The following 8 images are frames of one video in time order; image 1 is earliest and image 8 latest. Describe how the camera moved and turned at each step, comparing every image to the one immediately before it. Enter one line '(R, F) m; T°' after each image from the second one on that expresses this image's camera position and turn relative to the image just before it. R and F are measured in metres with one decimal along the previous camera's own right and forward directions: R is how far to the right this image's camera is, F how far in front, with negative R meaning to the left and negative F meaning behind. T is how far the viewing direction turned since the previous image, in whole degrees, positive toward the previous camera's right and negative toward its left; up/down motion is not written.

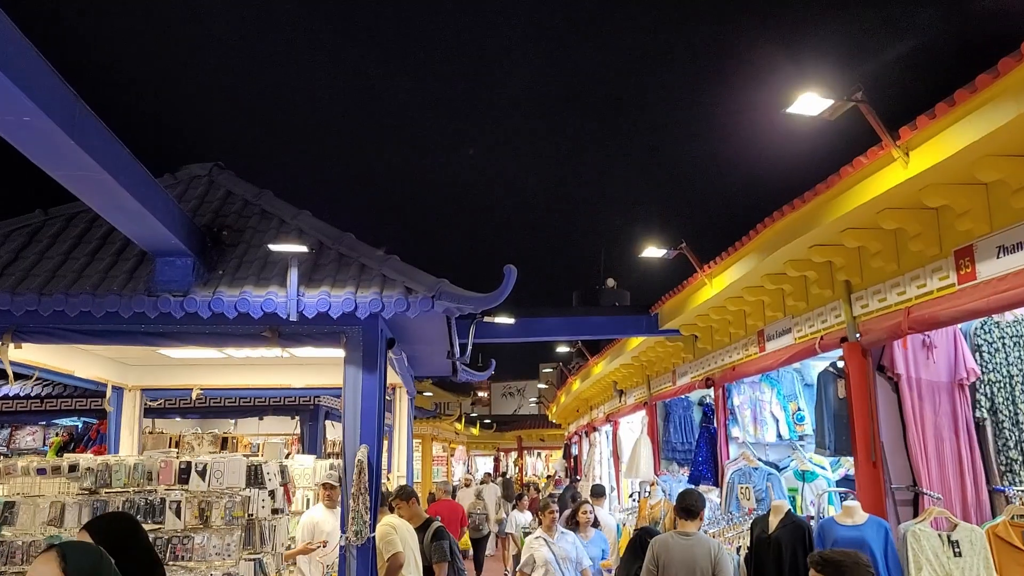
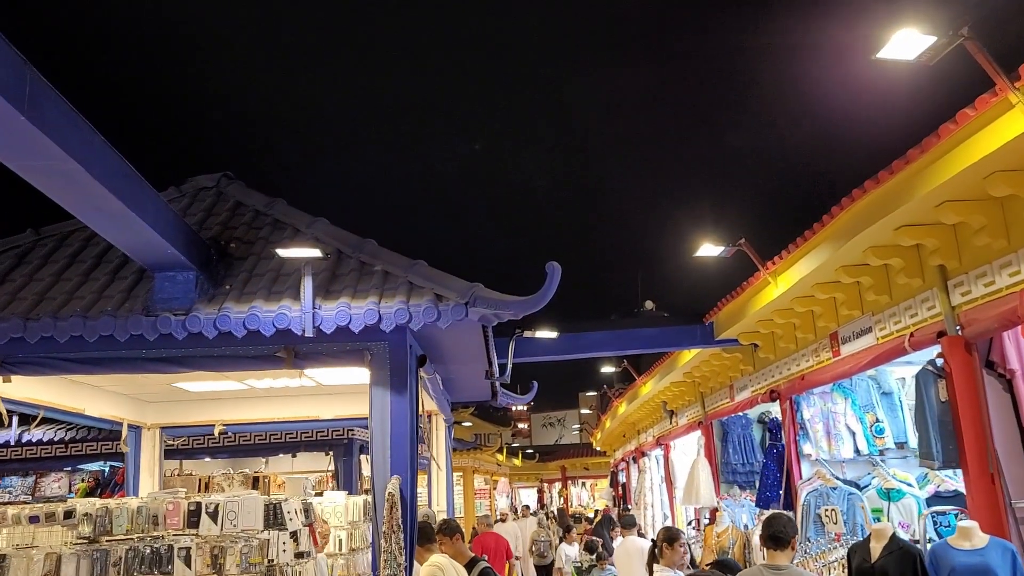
(0.0, +0.6) m; -2°
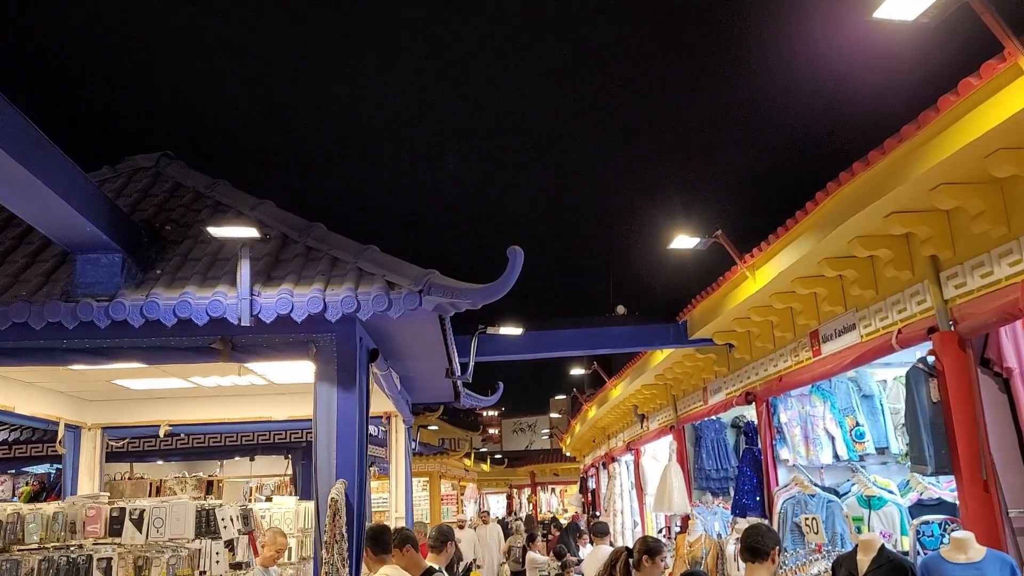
(+0.1, +0.4) m; +2°
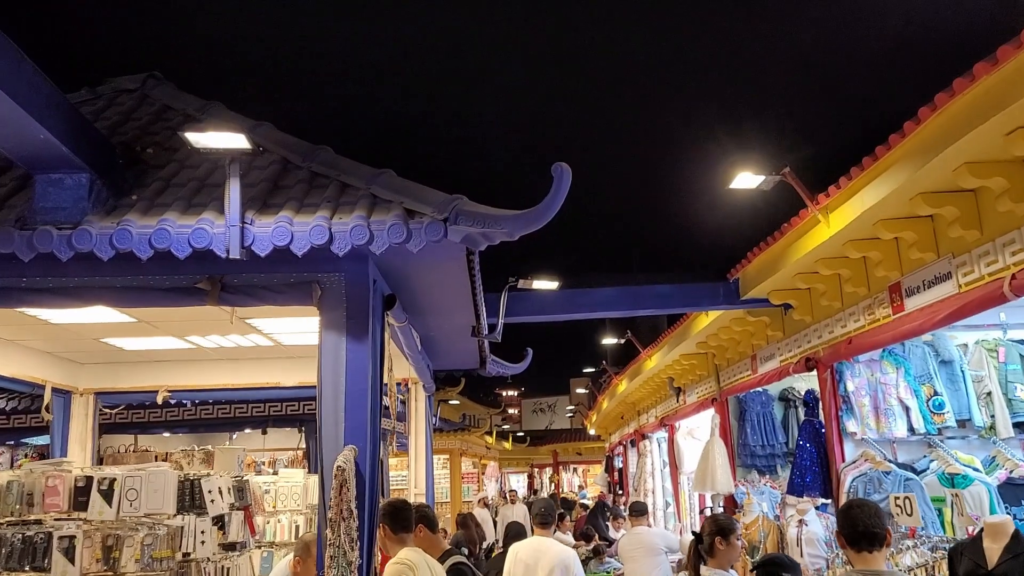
(-0.1, +0.7) m; -1°
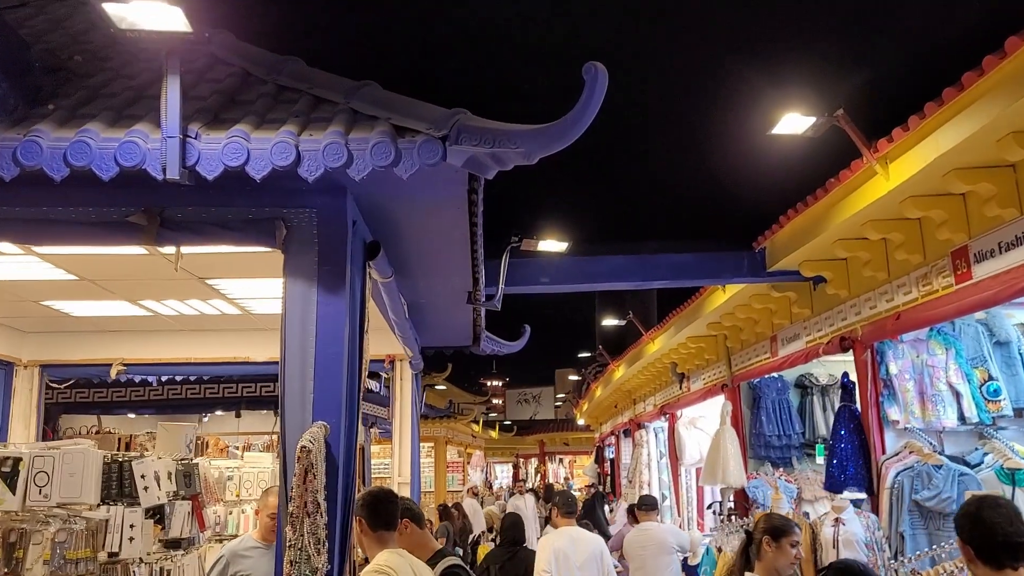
(-0.1, +0.7) m; +1°
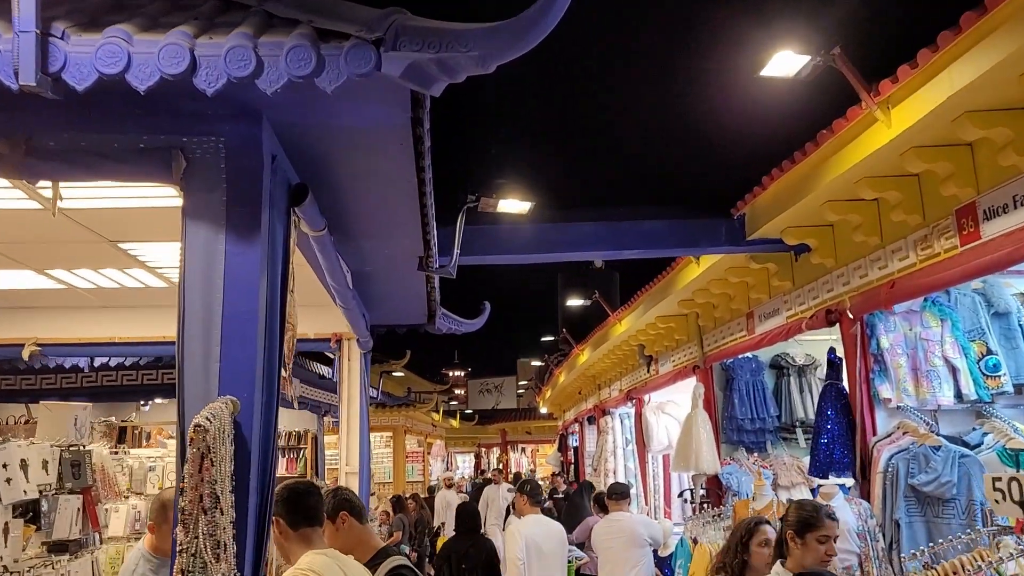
(0.0, +0.5) m; +2°
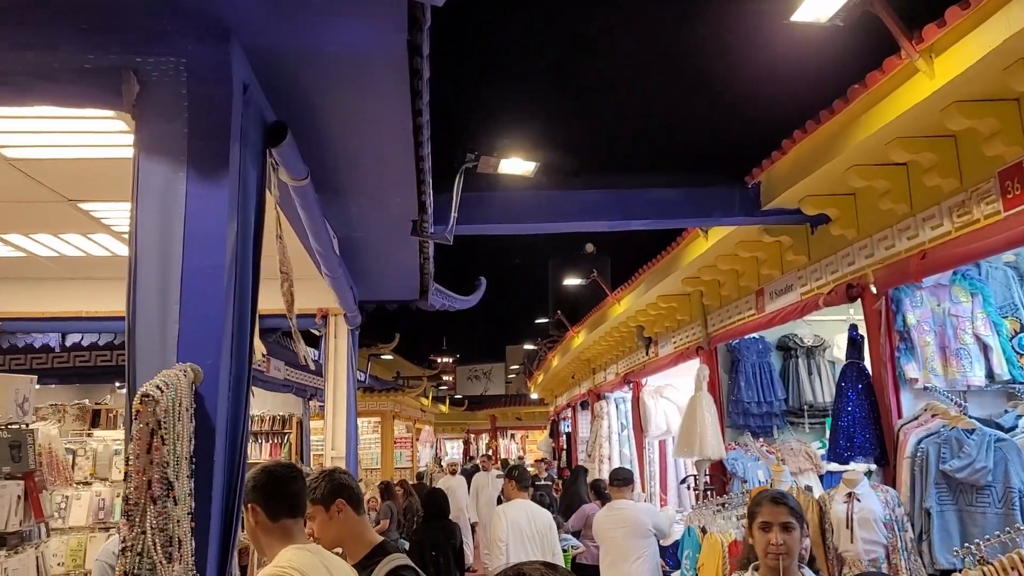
(0.0, +0.3) m; +1°
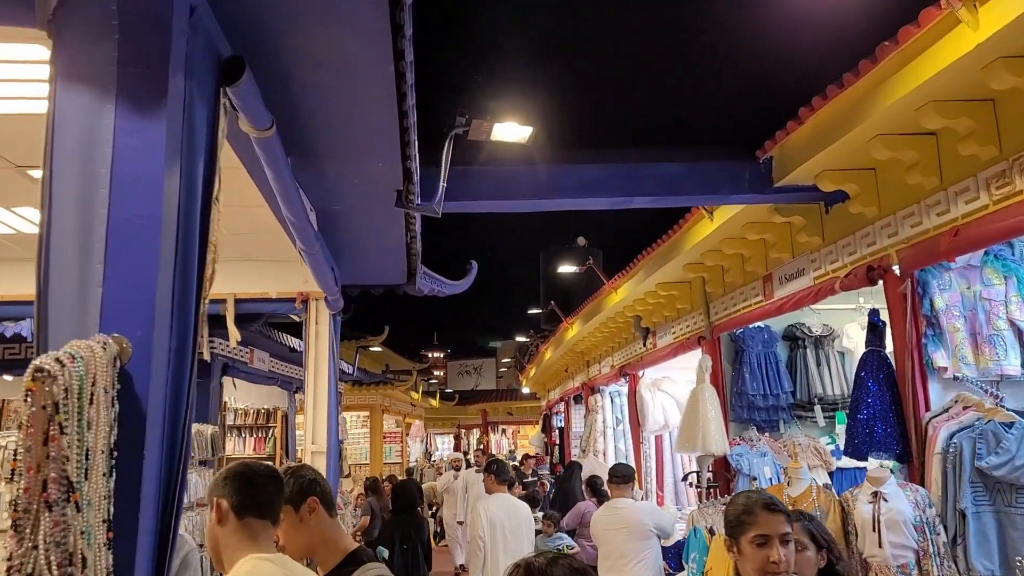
(0.0, +0.4) m; +1°
